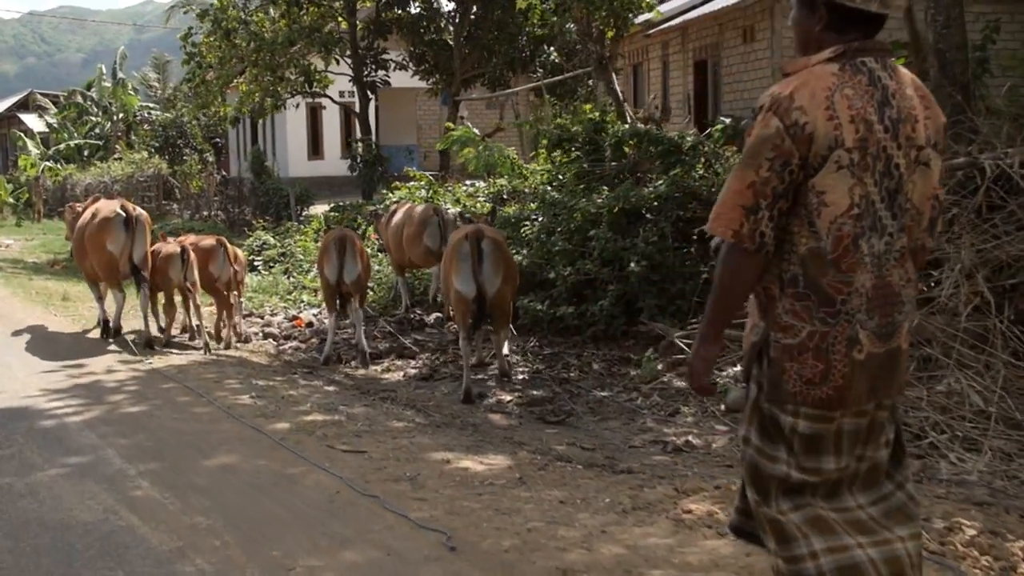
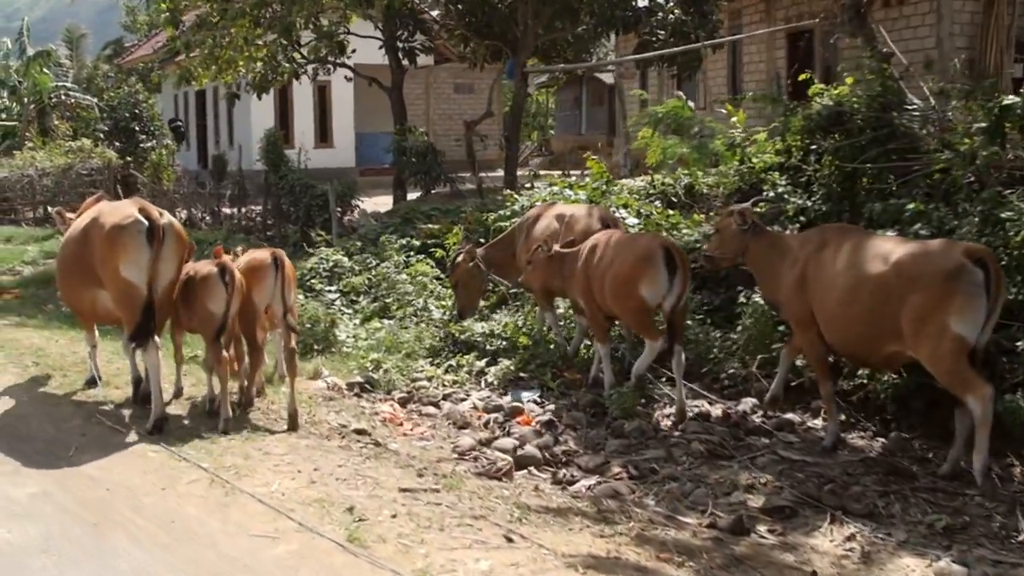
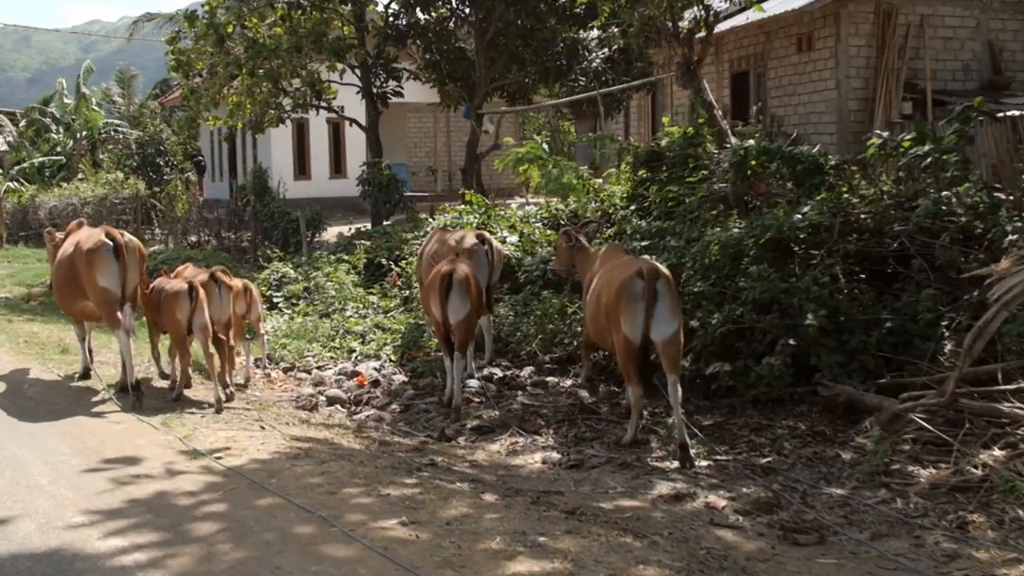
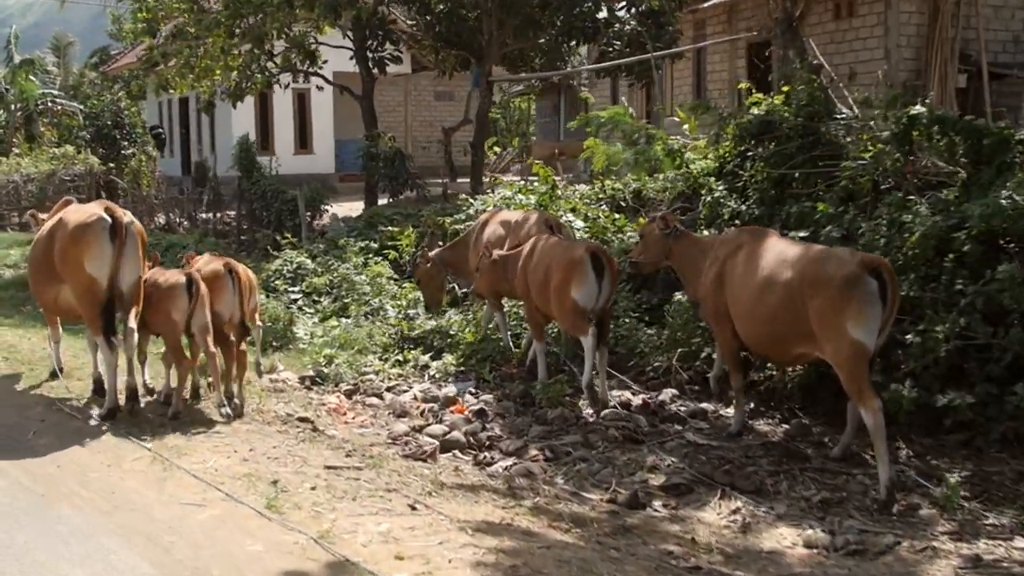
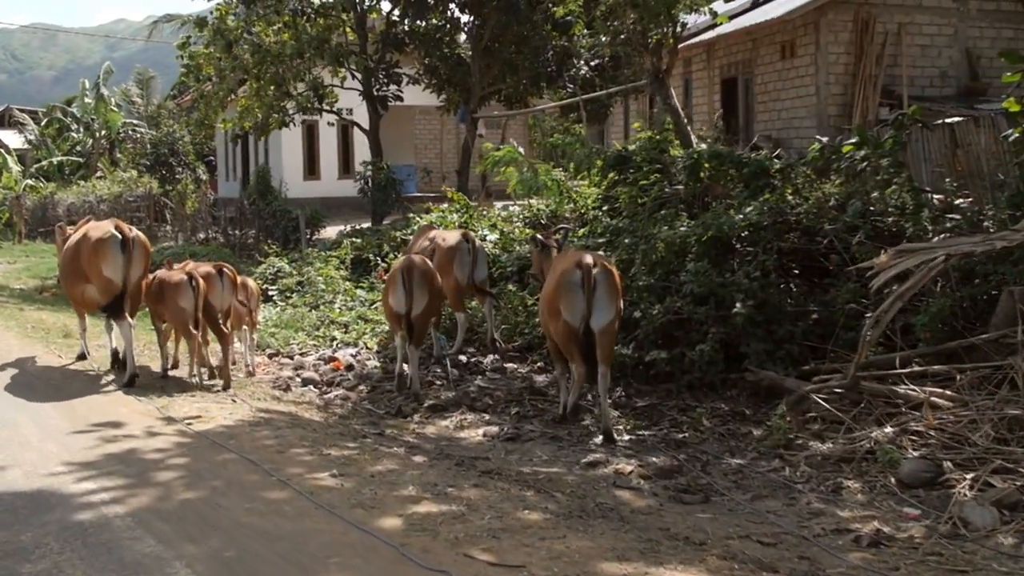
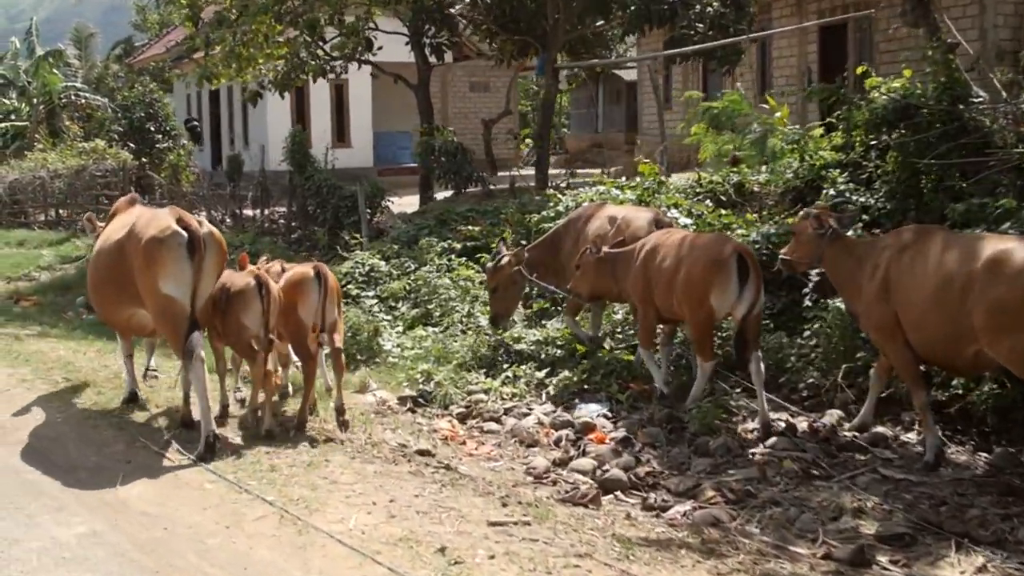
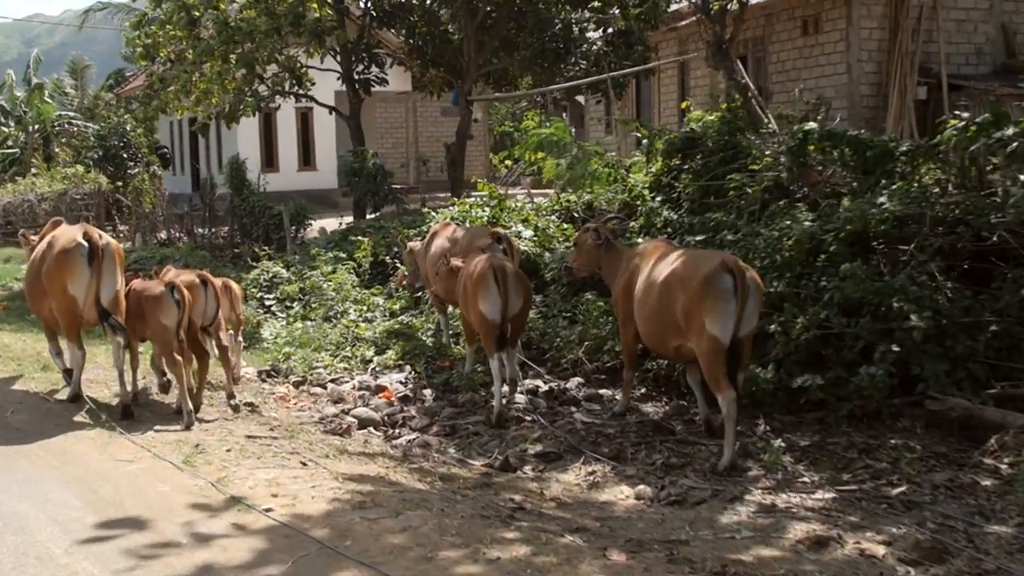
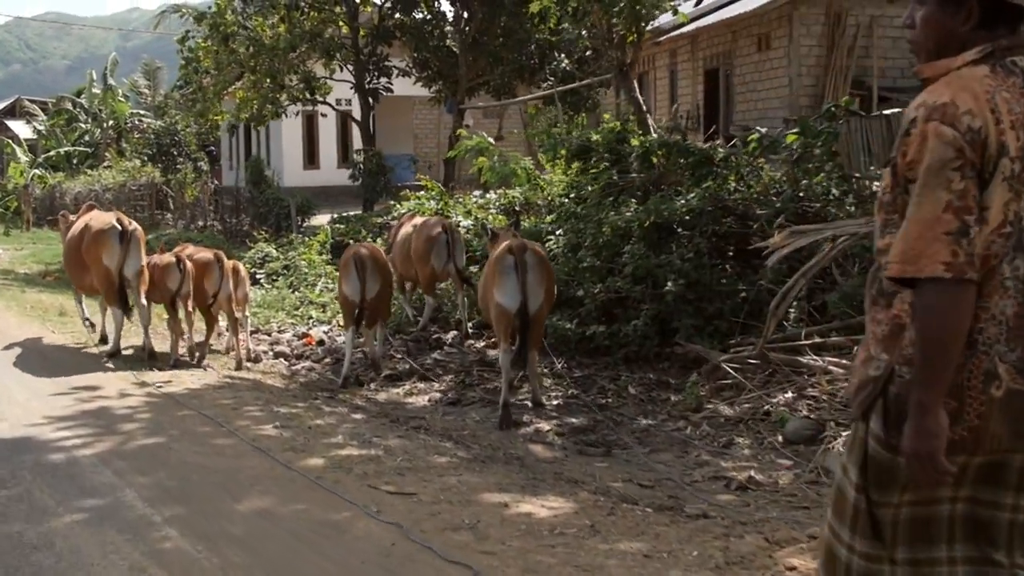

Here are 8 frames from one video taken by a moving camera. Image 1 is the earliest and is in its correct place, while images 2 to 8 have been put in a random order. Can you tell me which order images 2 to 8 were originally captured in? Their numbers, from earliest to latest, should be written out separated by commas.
8, 5, 3, 7, 4, 2, 6
